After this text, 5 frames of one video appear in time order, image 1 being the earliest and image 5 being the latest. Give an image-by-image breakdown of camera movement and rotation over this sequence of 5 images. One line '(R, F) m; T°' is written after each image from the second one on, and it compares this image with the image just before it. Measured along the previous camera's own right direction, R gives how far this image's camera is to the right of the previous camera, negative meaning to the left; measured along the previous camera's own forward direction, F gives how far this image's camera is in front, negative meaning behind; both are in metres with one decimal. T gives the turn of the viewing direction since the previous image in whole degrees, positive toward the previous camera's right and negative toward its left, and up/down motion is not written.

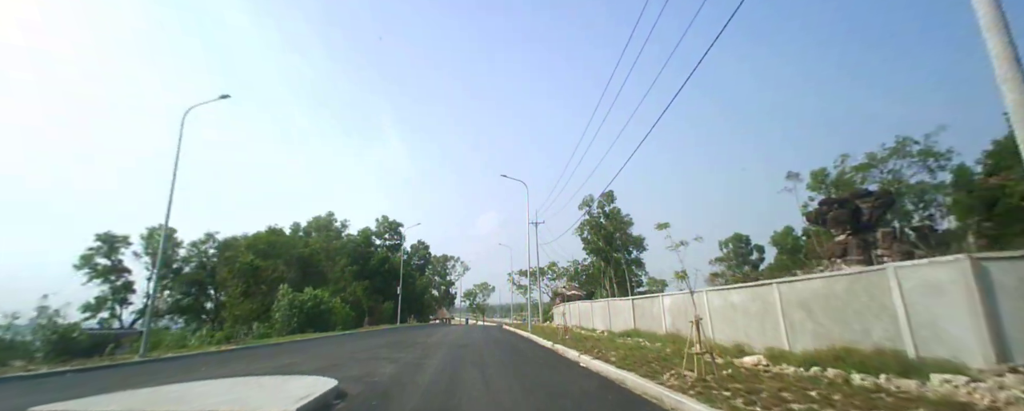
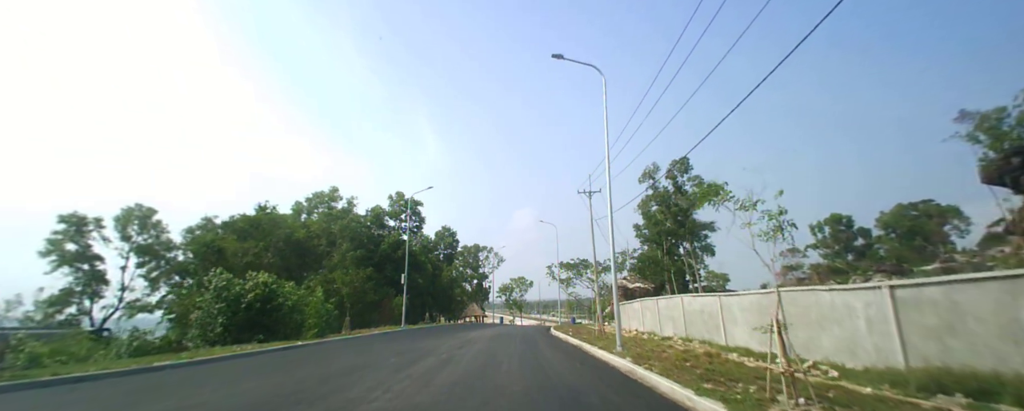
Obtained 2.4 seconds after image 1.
(-1.0, +12.8) m; -5°
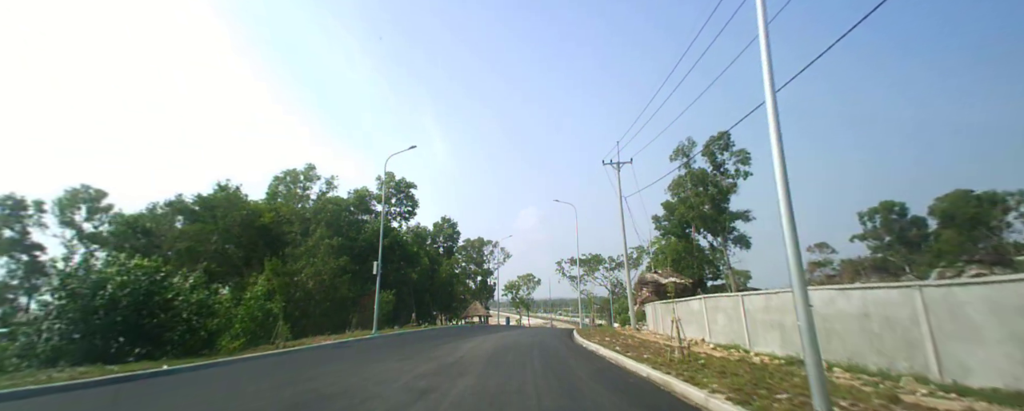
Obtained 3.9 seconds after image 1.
(-0.2, +7.4) m; -1°
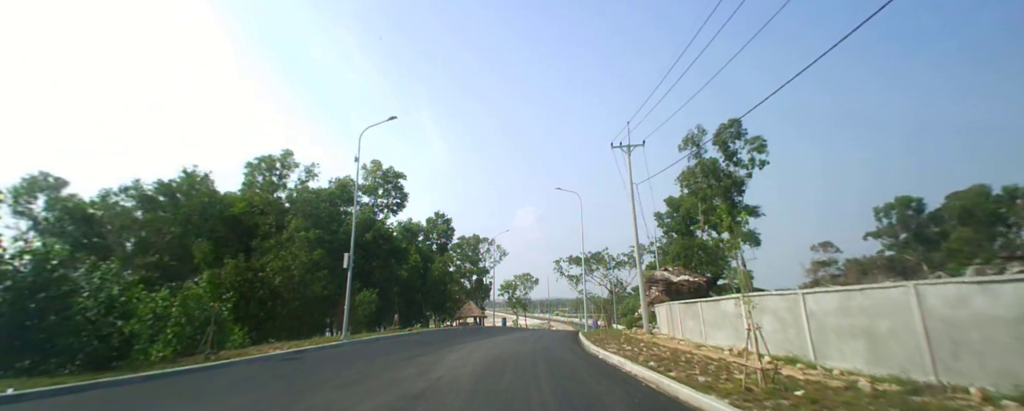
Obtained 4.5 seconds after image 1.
(0.0, +3.3) m; 0°
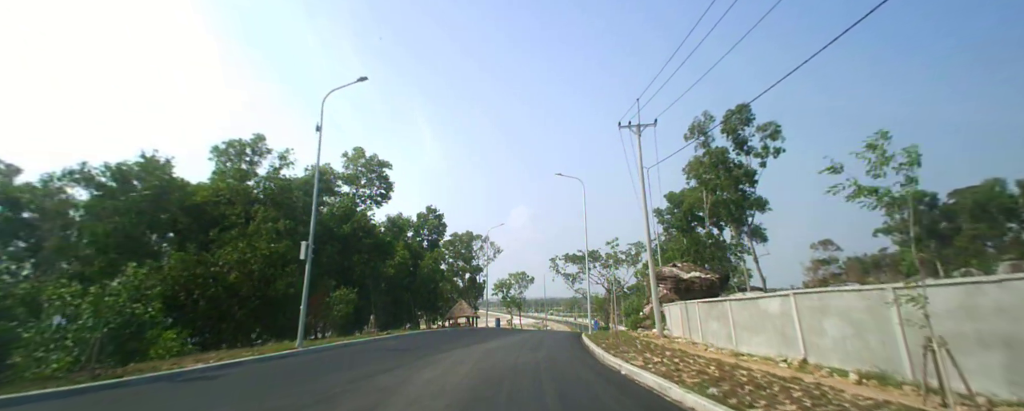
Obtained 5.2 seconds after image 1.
(0.0, +3.0) m; +1°
